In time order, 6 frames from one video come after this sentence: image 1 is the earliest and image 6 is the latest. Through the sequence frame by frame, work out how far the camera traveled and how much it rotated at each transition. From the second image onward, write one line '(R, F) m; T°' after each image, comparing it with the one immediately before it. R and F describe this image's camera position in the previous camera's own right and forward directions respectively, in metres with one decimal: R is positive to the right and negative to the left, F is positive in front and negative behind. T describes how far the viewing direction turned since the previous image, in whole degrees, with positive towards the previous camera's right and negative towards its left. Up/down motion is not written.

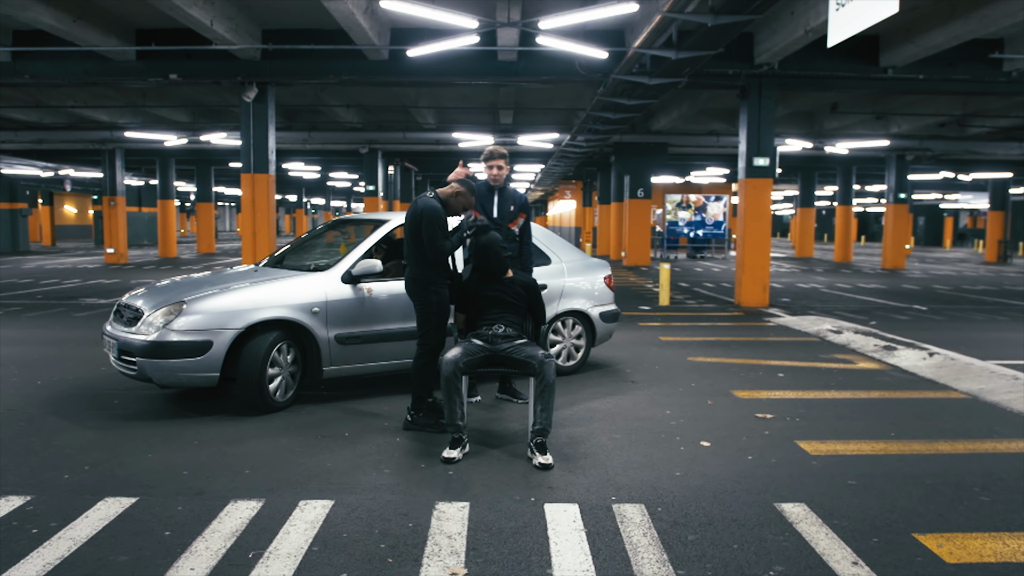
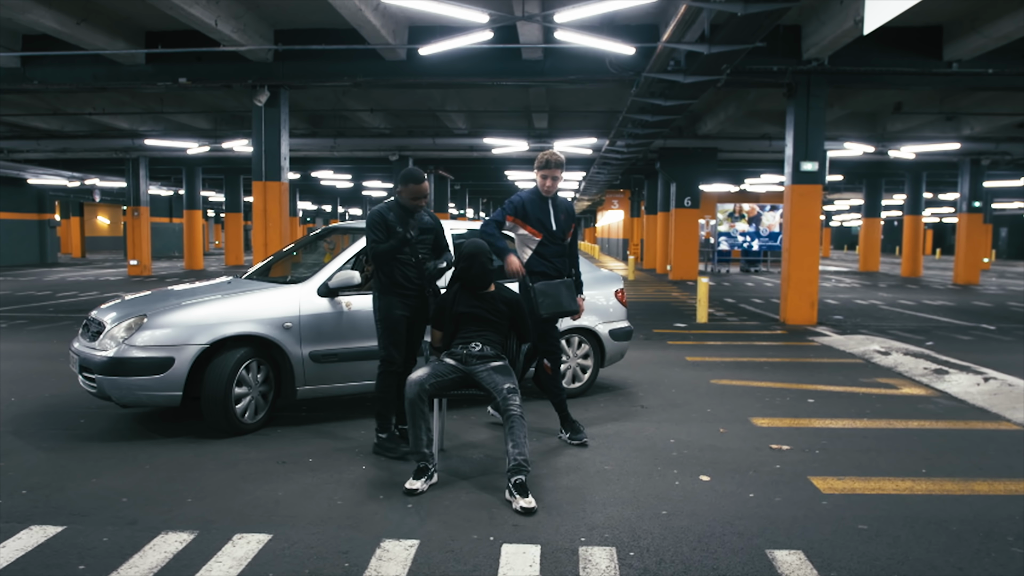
(+0.6, +0.7) m; -5°
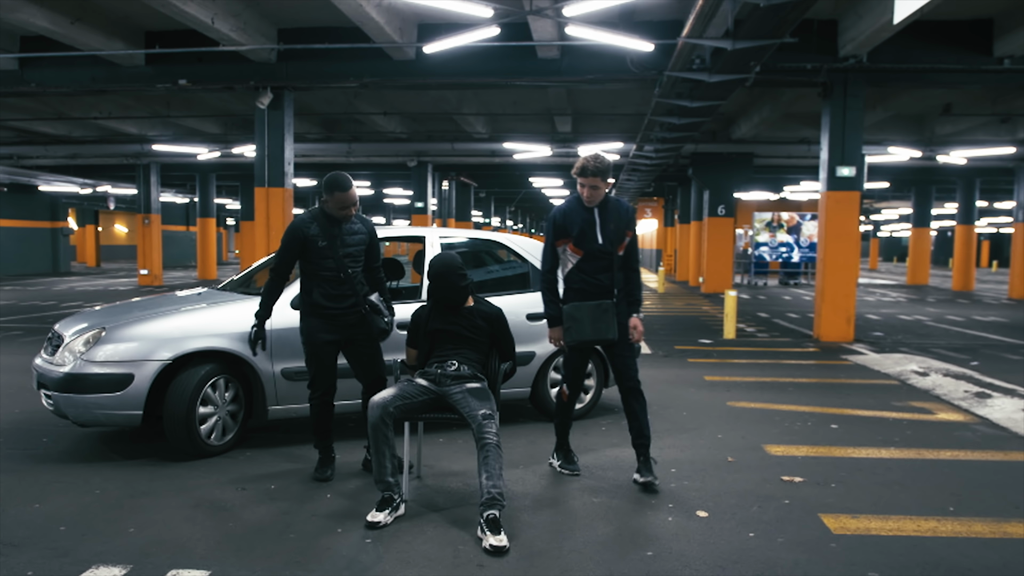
(+0.4, +0.5) m; -3°
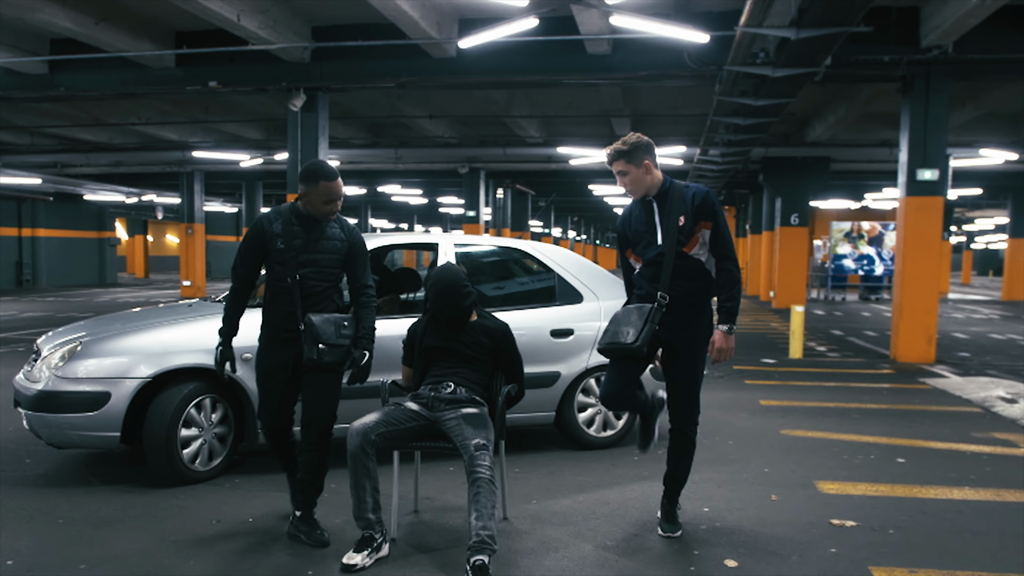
(+0.4, +0.6) m; -5°
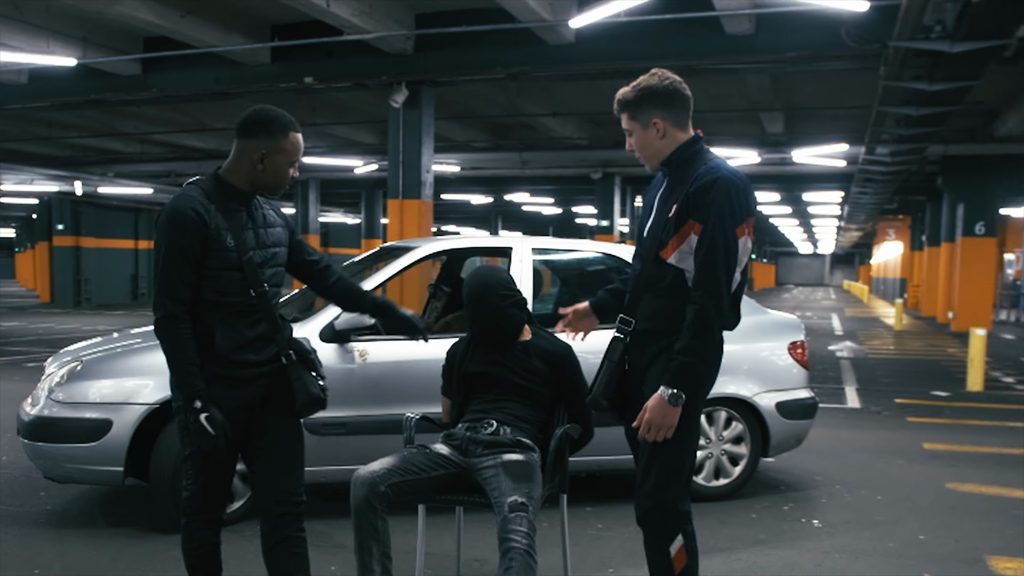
(+0.4, +1.0) m; -9°
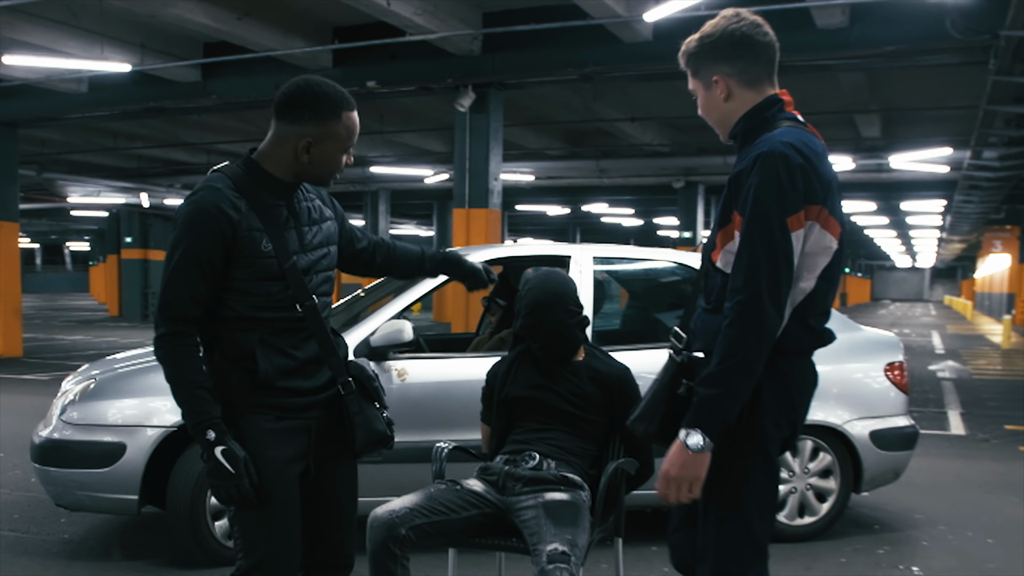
(+0.1, +0.5) m; -4°
